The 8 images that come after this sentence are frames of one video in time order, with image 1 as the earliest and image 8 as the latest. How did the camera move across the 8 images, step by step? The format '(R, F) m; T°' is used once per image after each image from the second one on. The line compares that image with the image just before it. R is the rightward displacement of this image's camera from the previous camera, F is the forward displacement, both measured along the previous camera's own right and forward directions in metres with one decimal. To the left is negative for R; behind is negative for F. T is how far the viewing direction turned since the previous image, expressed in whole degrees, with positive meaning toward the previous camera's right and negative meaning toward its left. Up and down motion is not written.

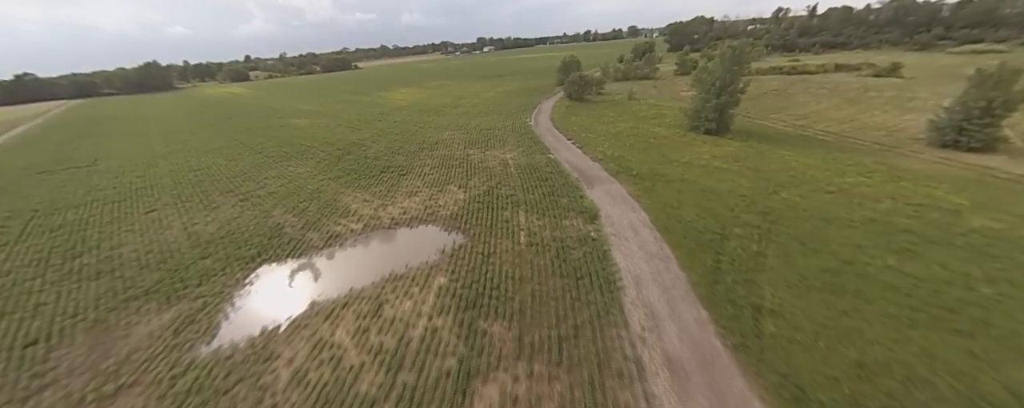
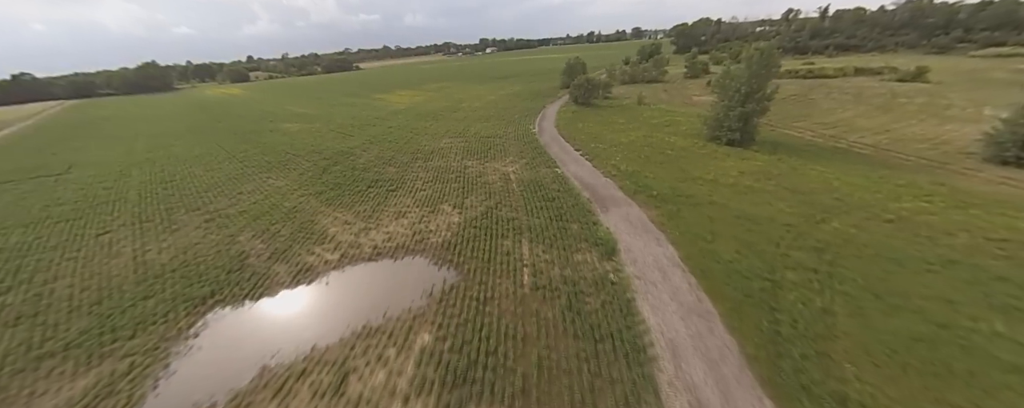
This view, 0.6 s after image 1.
(0.0, +2.7) m; 0°
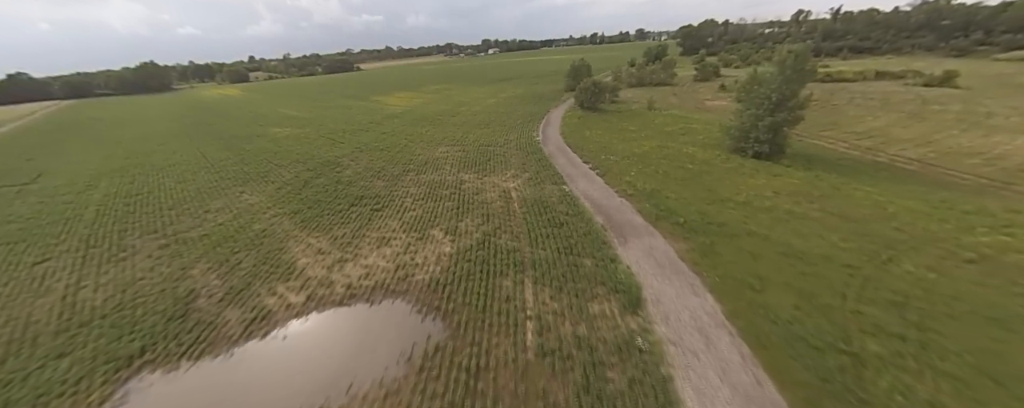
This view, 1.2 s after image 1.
(0.0, +2.7) m; 0°
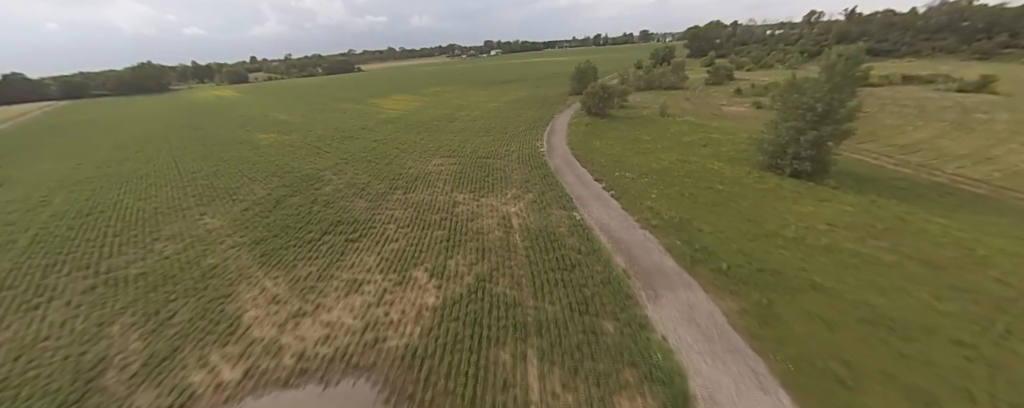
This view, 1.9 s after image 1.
(+0.1, +3.1) m; 0°
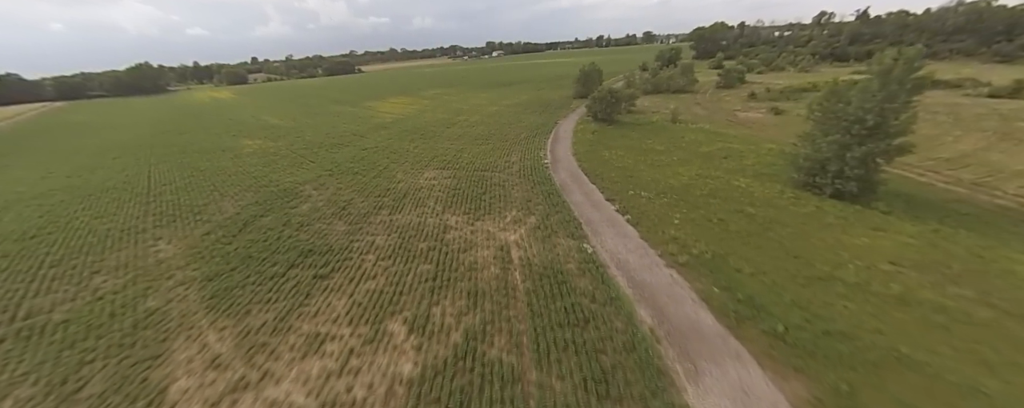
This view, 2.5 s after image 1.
(+0.1, +2.6) m; 0°
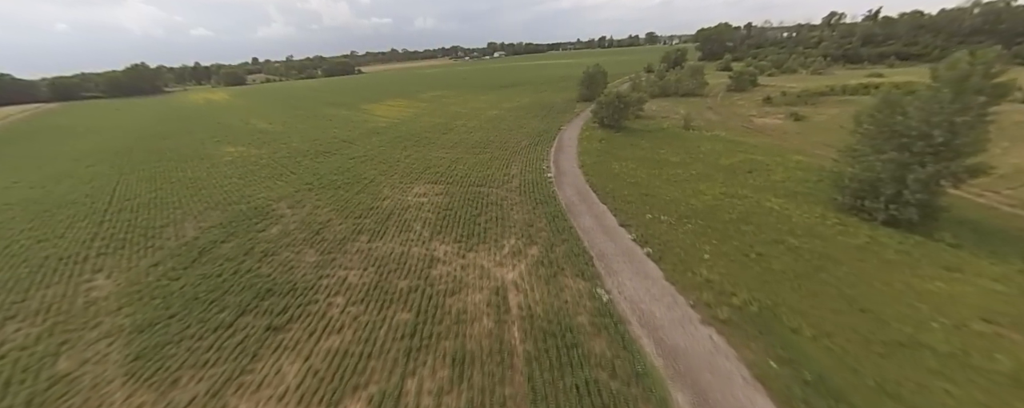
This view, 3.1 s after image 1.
(+0.1, +2.6) m; 0°
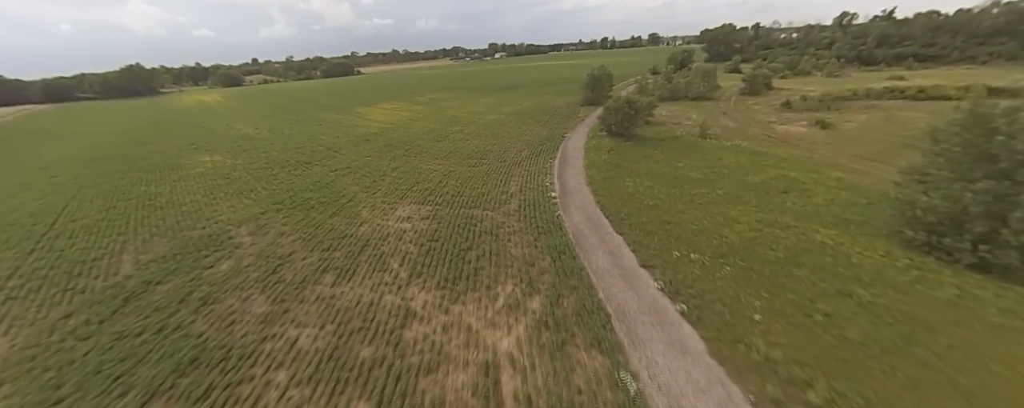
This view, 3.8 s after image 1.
(+0.2, +3.0) m; 0°
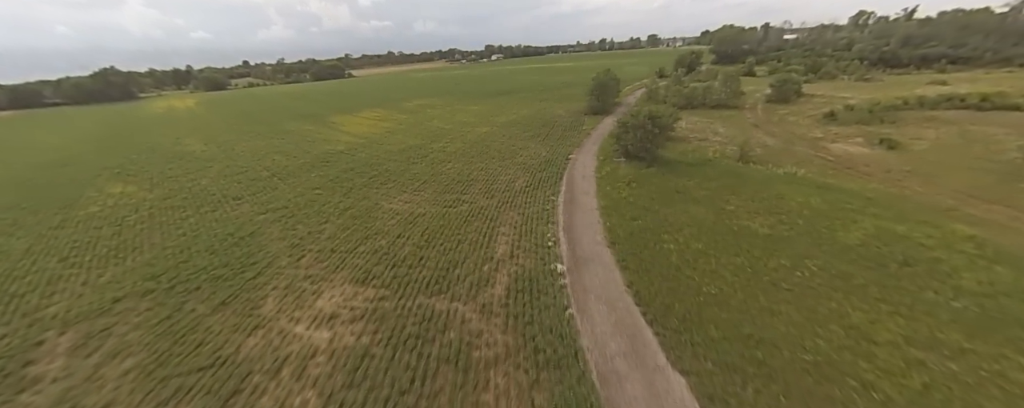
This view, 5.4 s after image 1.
(+0.7, +6.7) m; 0°
